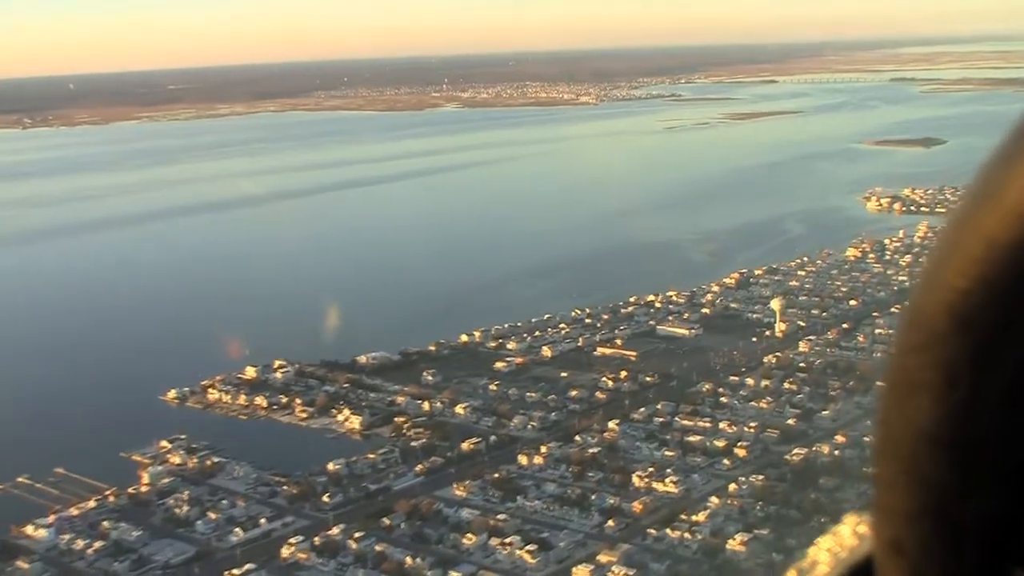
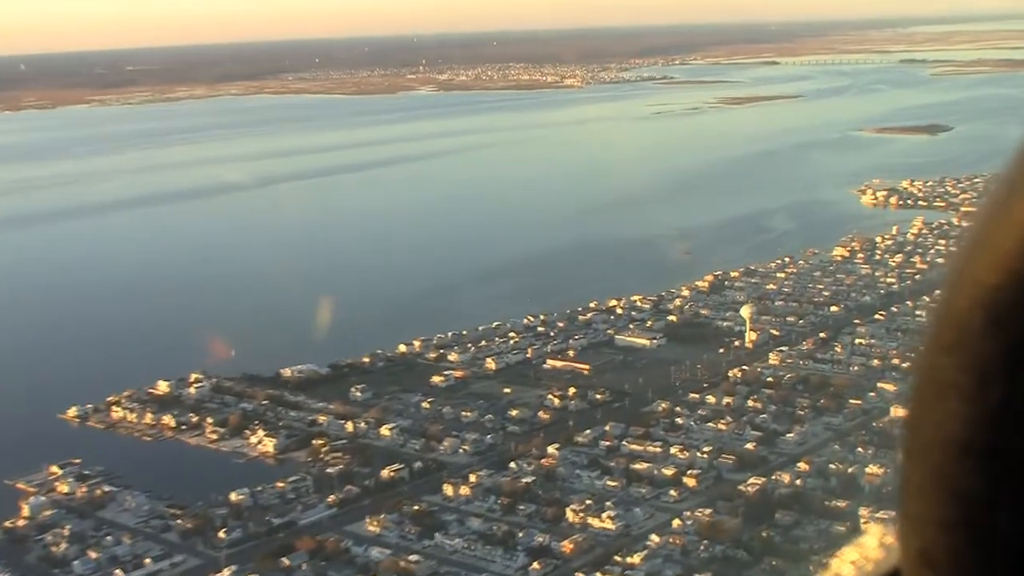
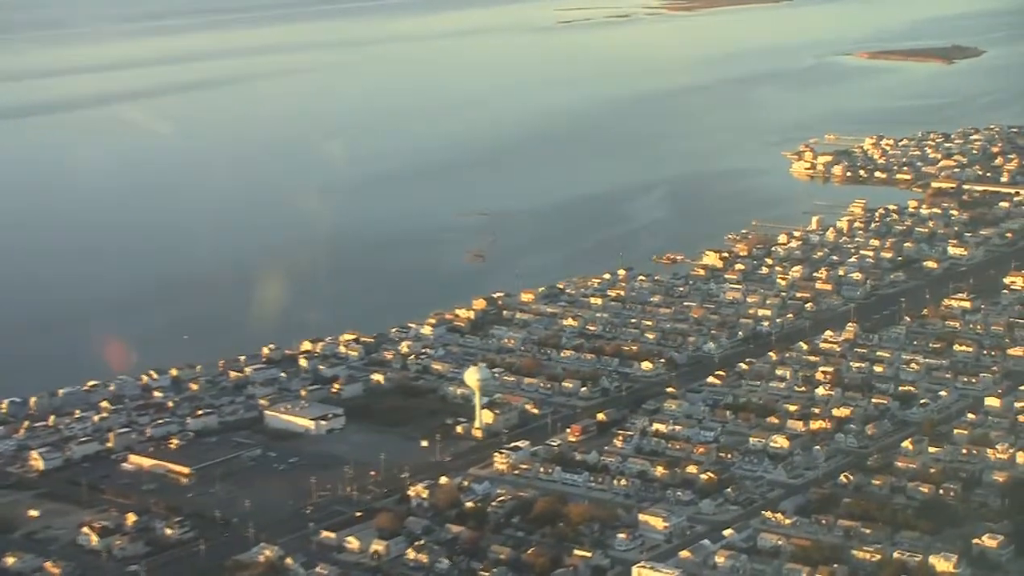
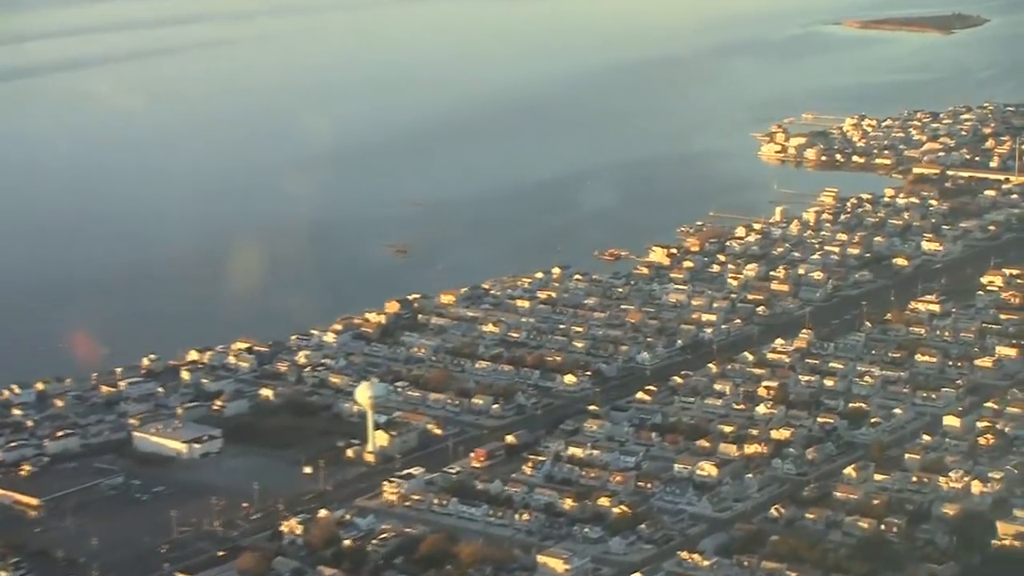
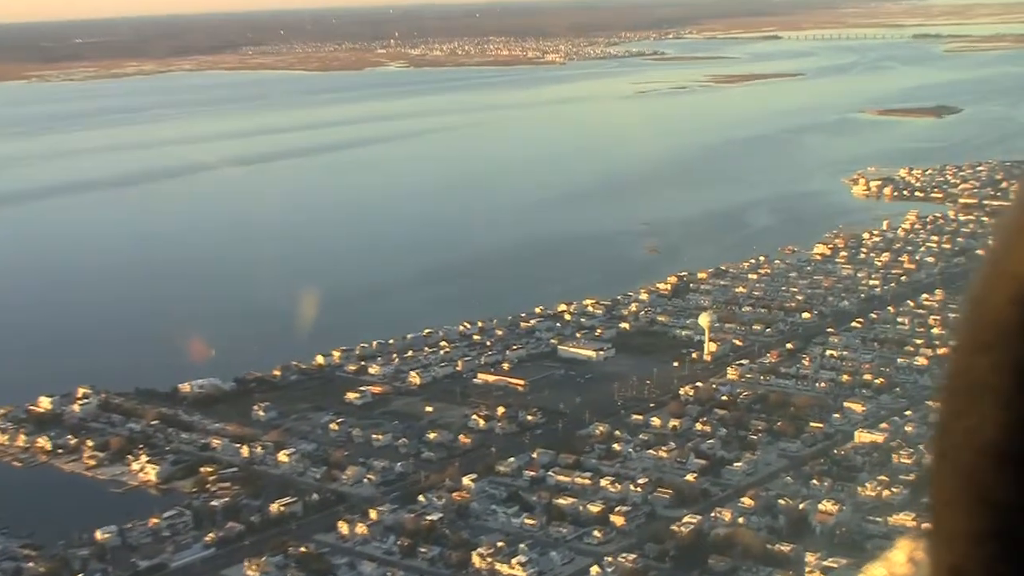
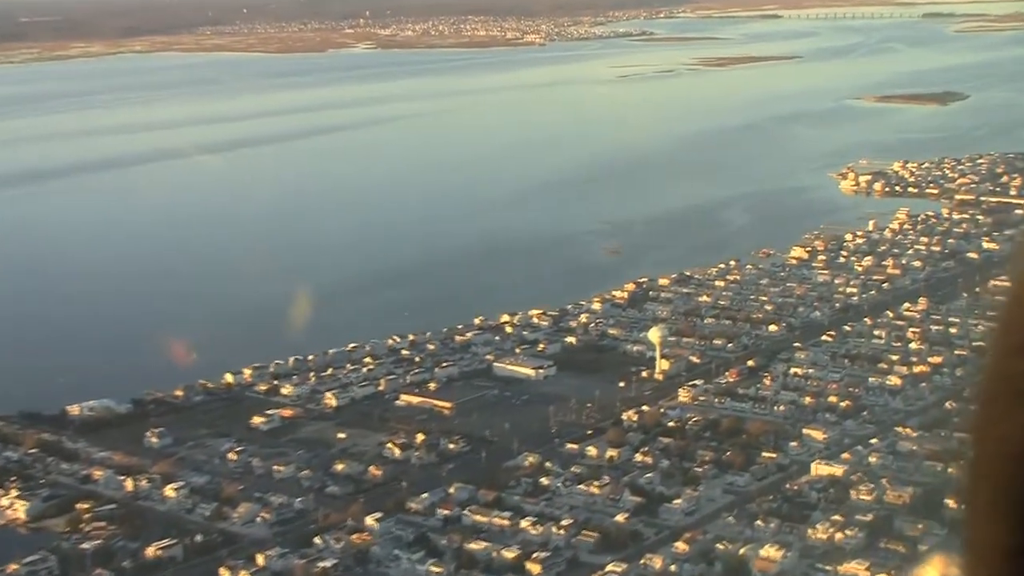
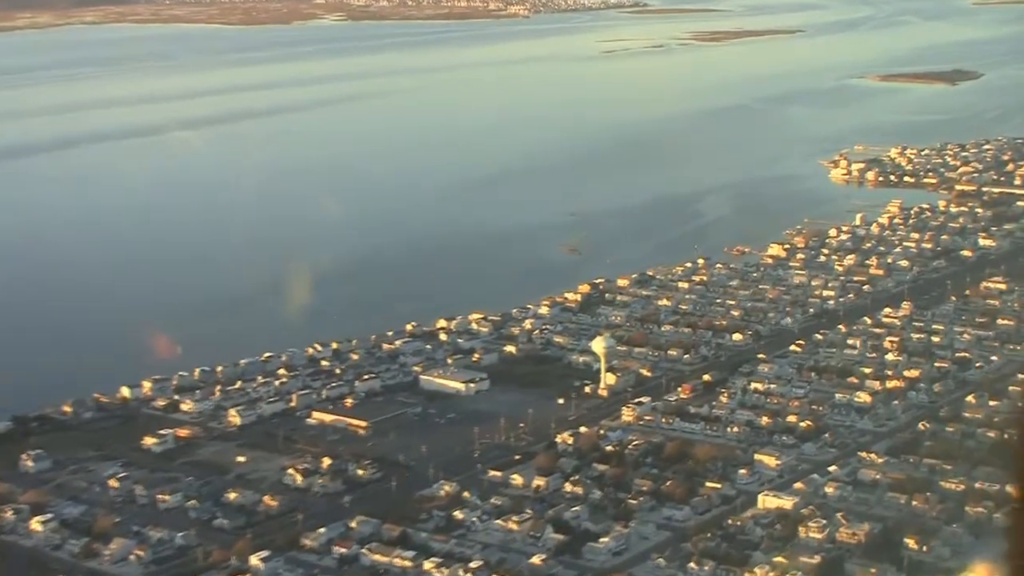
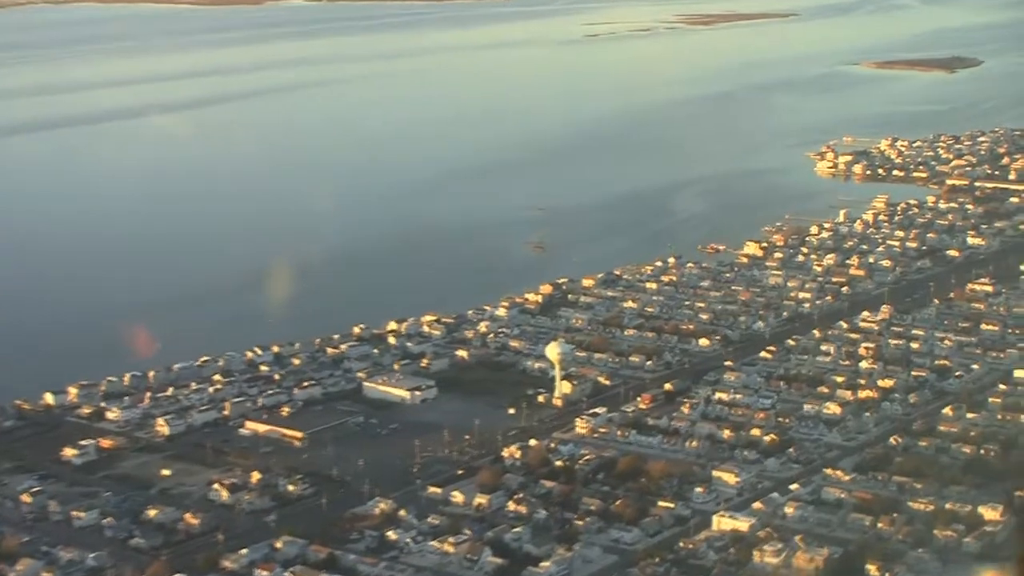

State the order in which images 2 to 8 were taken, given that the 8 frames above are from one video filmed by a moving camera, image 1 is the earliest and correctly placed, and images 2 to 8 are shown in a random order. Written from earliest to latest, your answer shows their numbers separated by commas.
2, 5, 6, 7, 8, 3, 4
